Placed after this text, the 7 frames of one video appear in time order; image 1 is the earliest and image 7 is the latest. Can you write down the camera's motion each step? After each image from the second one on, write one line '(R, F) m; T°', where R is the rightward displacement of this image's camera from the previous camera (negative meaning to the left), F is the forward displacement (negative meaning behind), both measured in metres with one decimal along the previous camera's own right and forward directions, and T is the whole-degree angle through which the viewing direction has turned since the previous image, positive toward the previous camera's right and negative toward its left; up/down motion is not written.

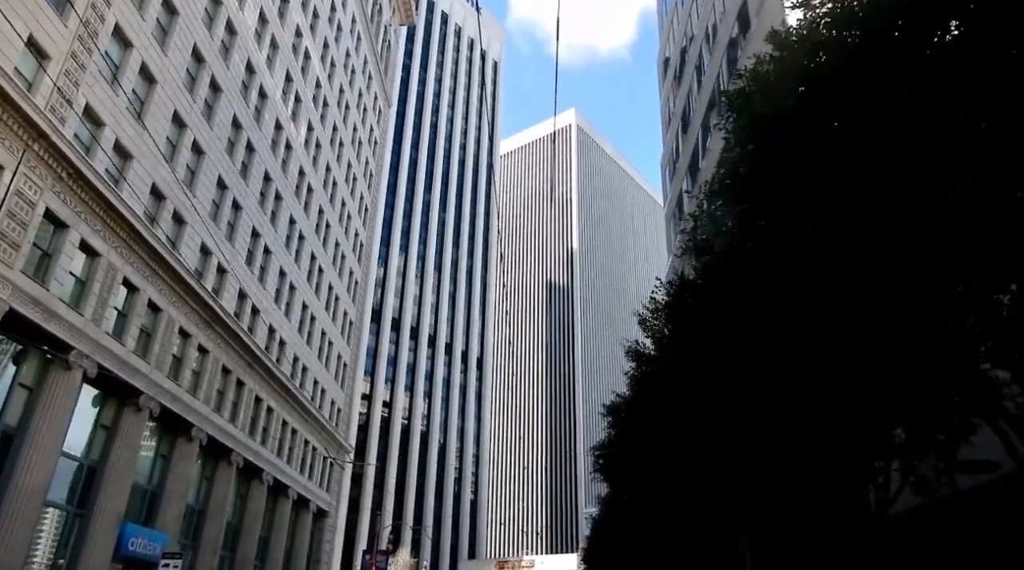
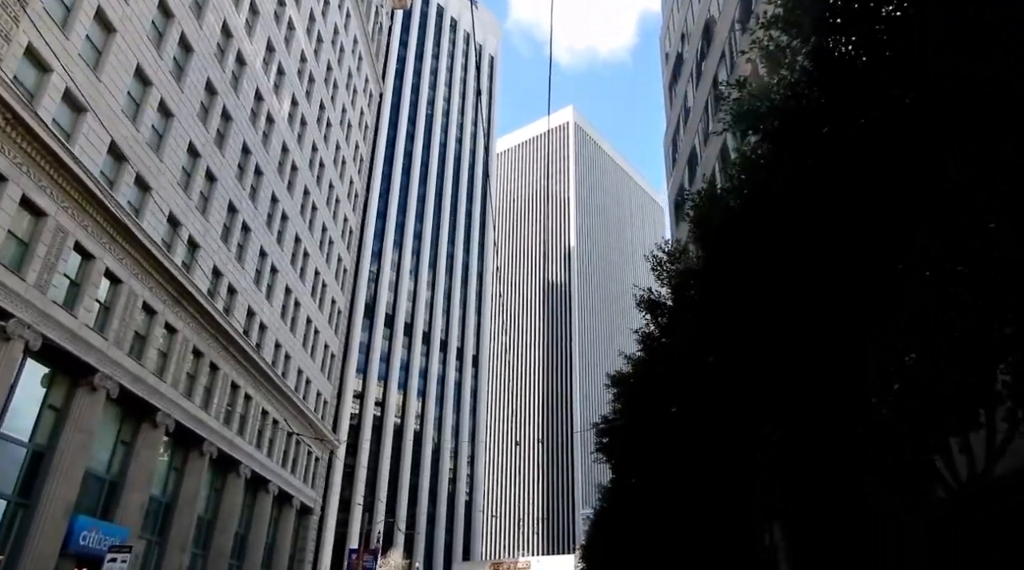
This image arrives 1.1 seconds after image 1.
(+0.1, +2.2) m; 0°
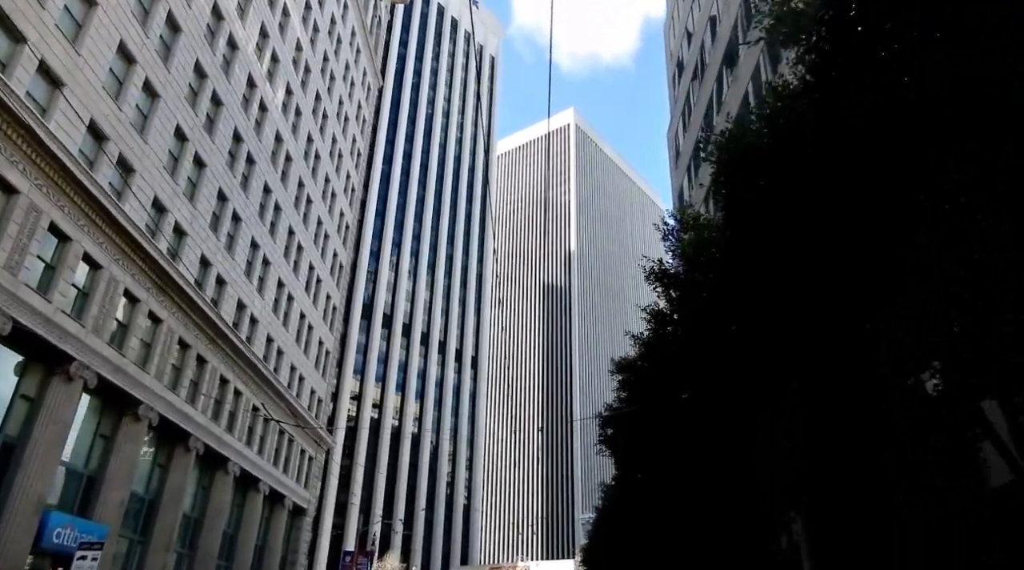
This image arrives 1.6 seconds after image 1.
(0.0, -2.6) m; 0°
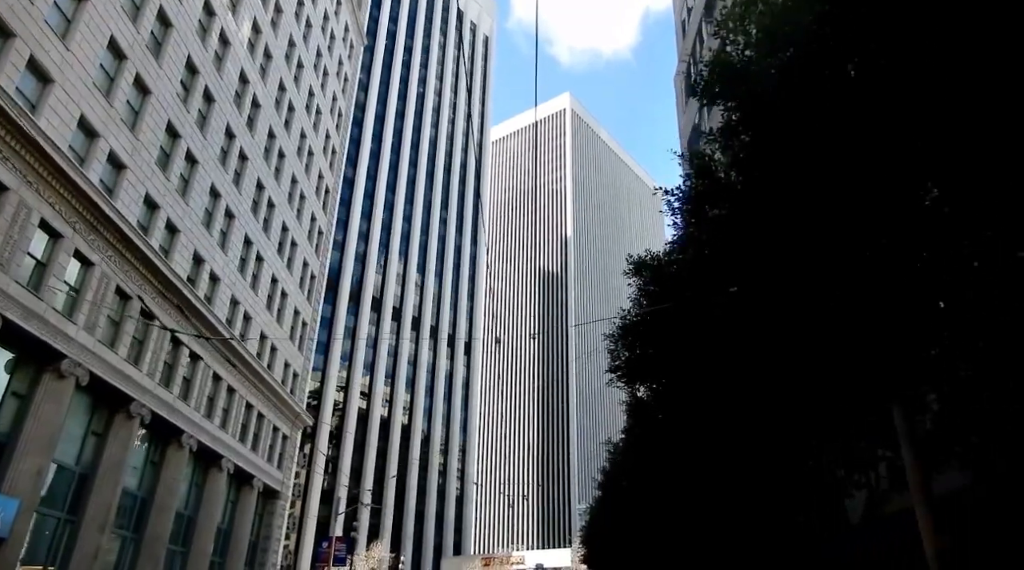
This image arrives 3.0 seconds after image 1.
(+0.2, +3.7) m; 0°
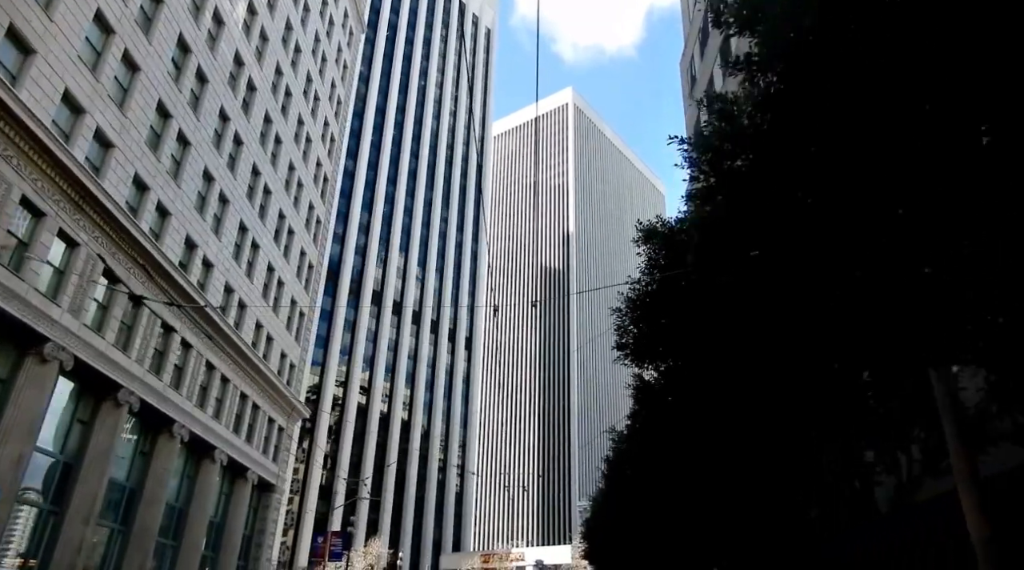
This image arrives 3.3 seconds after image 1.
(-0.1, -2.9) m; 0°
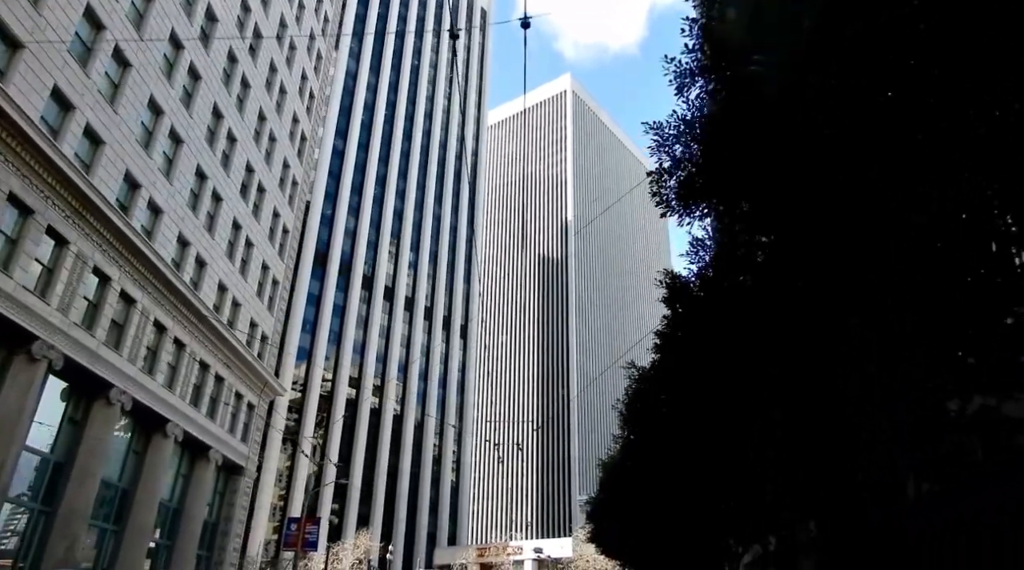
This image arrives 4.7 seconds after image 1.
(+0.1, +0.2) m; 0°
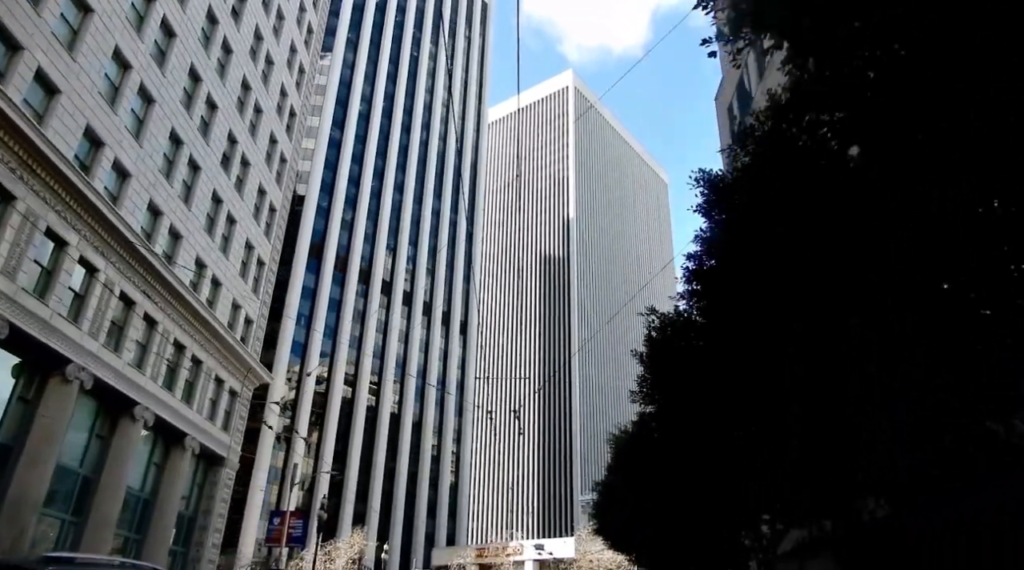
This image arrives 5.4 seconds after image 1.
(+0.1, +2.2) m; 0°
